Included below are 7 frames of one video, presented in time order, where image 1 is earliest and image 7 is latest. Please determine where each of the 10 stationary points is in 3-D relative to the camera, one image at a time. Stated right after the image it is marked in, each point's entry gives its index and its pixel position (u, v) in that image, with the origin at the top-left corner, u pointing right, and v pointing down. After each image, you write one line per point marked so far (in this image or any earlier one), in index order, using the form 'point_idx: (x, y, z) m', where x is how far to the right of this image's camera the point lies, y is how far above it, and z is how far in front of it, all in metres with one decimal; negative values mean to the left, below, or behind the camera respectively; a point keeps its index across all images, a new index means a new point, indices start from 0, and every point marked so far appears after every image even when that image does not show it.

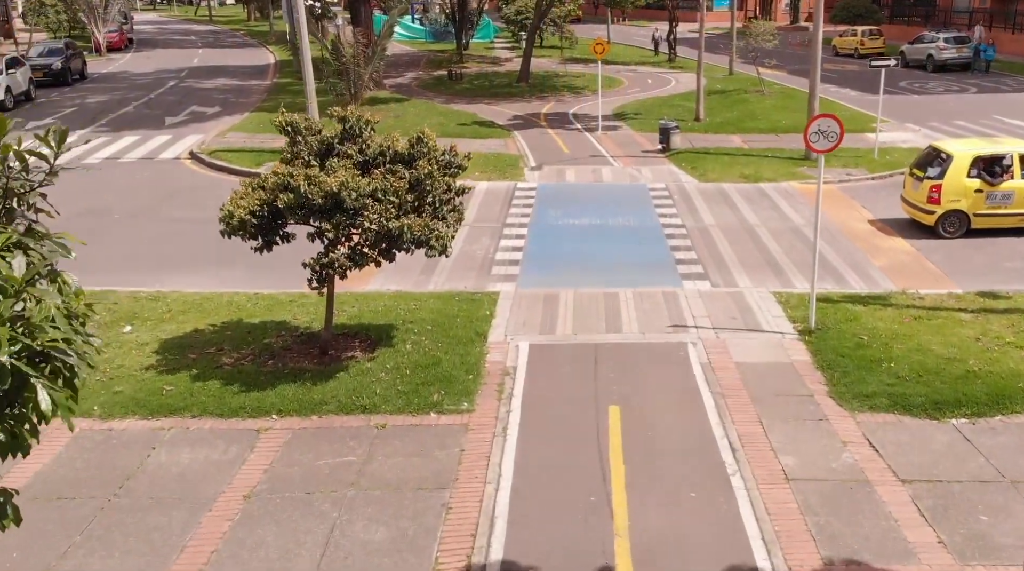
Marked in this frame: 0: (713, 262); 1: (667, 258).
0: (+3.1, +0.4, +14.9) m
1: (+2.4, +0.5, +15.1) m
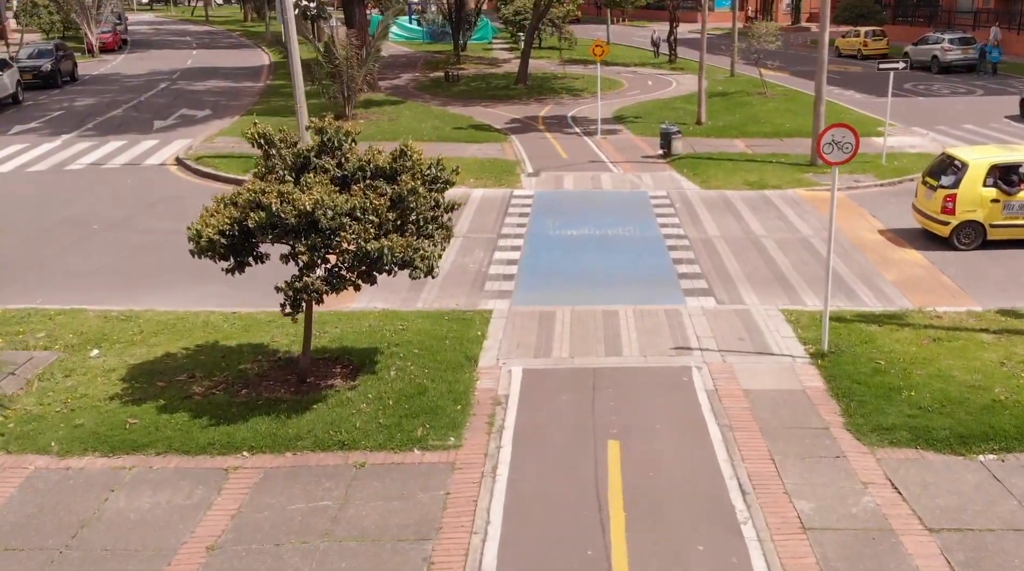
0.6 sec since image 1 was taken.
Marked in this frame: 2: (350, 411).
0: (+3.0, +0.2, +14.2) m
1: (+2.3, +0.2, +14.4) m
2: (-1.5, -1.2, +9.4) m
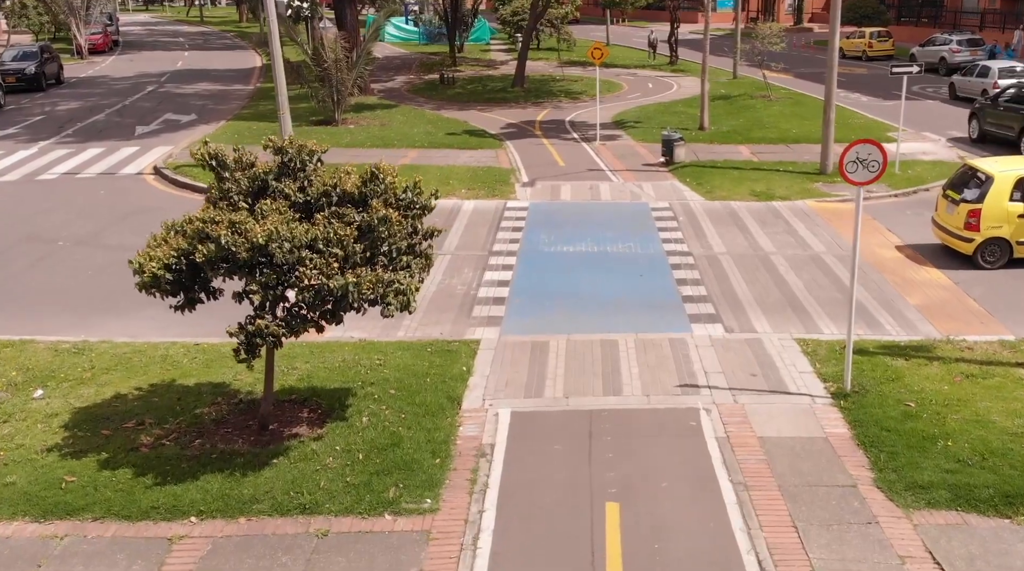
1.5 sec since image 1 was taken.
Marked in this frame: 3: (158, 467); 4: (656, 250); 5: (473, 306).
0: (+2.8, -0.2, +13.1) m
1: (+2.2, -0.1, +13.3) m
2: (-1.7, -1.5, +8.3) m
3: (-3.0, -1.5, +8.4) m
4: (+2.3, +0.6, +15.7) m
5: (-0.5, -0.3, +12.8) m
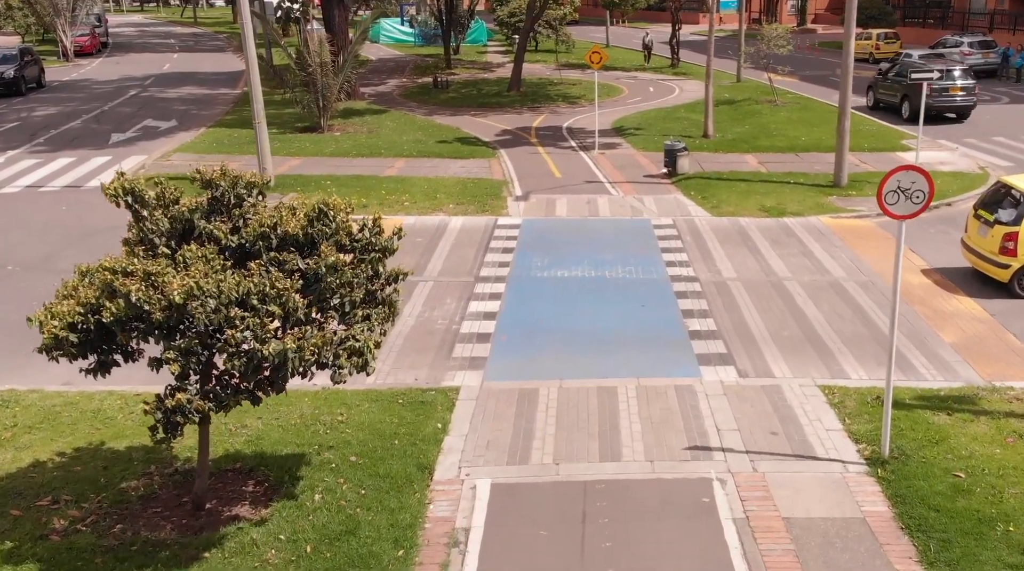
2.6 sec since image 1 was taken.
0: (+2.7, -0.6, +11.7) m
1: (+2.0, -0.5, +11.9) m
2: (-1.8, -1.9, +6.9) m
3: (-3.2, -2.0, +7.0) m
4: (+2.1, +0.2, +14.3) m
5: (-0.7, -0.7, +11.4) m
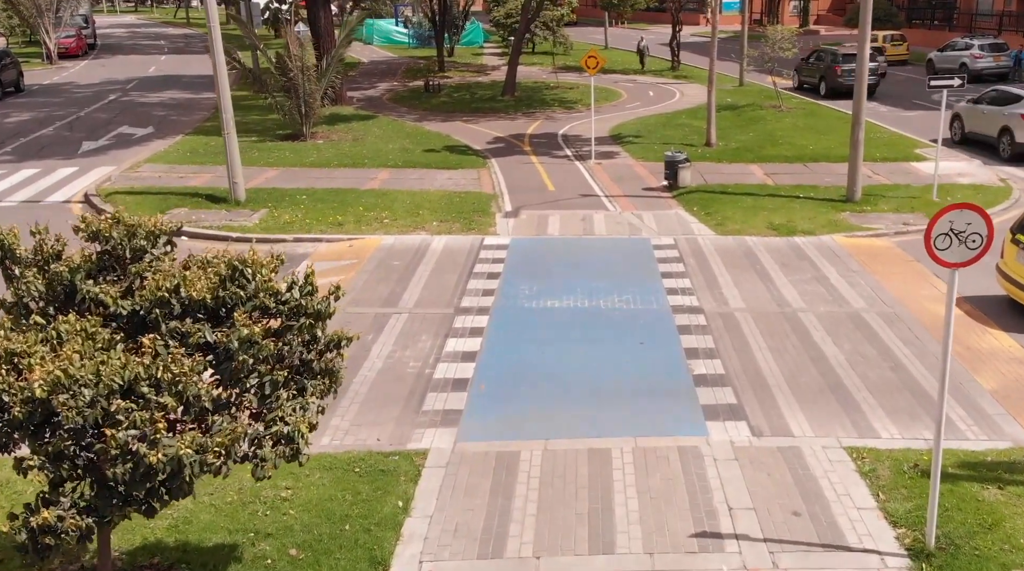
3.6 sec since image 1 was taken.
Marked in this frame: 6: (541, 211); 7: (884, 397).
0: (+2.5, -1.0, +10.3) m
1: (+1.8, -0.9, +10.6) m
2: (-2.0, -2.4, +5.5) m
3: (-3.4, -2.4, +5.6) m
4: (+1.9, -0.3, +12.9) m
5: (-0.9, -1.1, +10.0) m
6: (+0.5, +1.4, +18.4) m
7: (+3.8, -1.1, +9.9) m
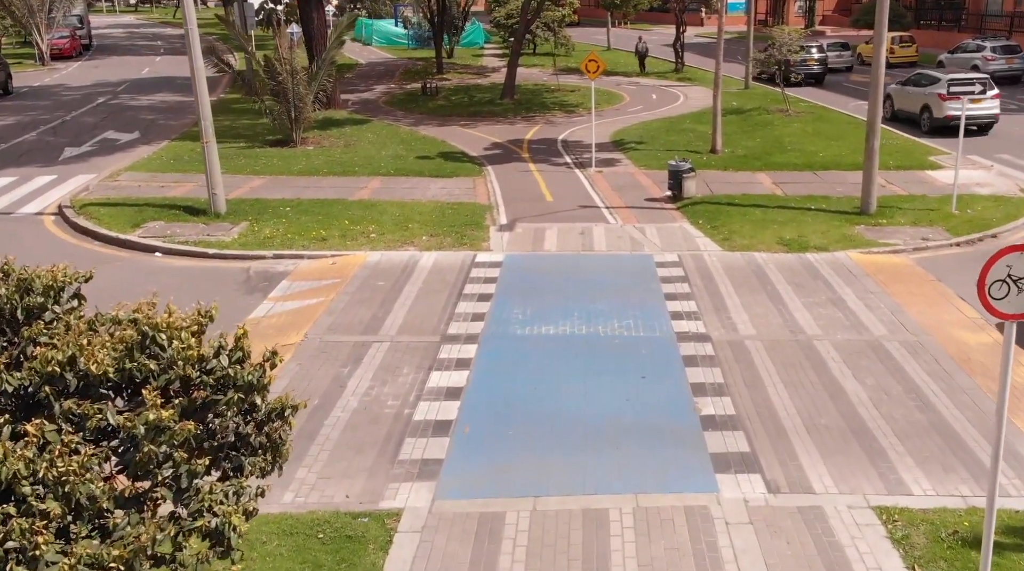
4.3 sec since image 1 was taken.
0: (+2.4, -1.3, +9.3) m
1: (+1.7, -1.2, +9.6) m
2: (-2.1, -2.7, +4.5) m
3: (-3.5, -2.7, +4.7) m
4: (+1.8, -0.6, +11.9) m
5: (-1.0, -1.4, +9.0) m
6: (+0.5, +1.1, +17.4) m
7: (+3.7, -1.4, +8.9) m
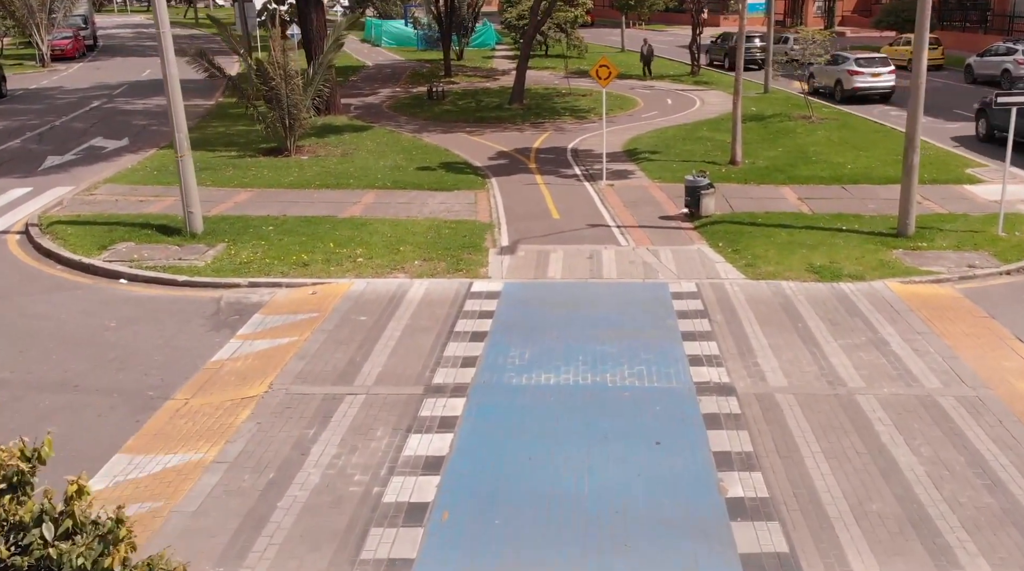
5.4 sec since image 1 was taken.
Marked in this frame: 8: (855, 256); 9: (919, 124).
0: (+2.3, -1.8, +7.8) m
1: (+1.6, -1.7, +8.0) m
2: (-2.3, -3.1, +3.1) m
3: (-3.7, -3.1, +3.2) m
4: (+1.8, -1.0, +10.4) m
5: (-1.1, -1.8, +7.5) m
6: (+0.5, +0.7, +15.9) m
7: (+3.6, -1.9, +7.3) m
8: (+5.3, +0.5, +15.0) m
9: (+6.4, +2.5, +15.4) m
